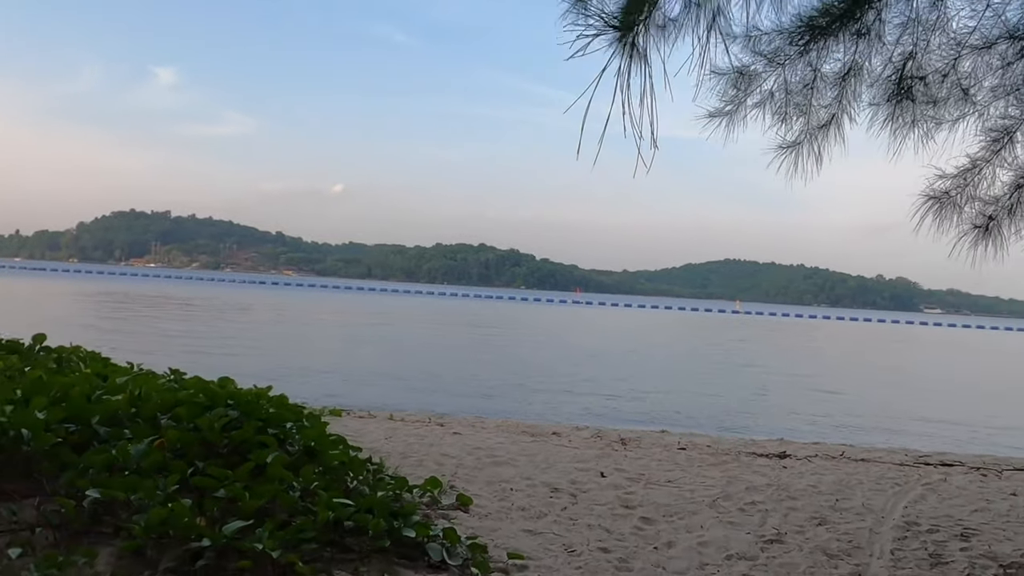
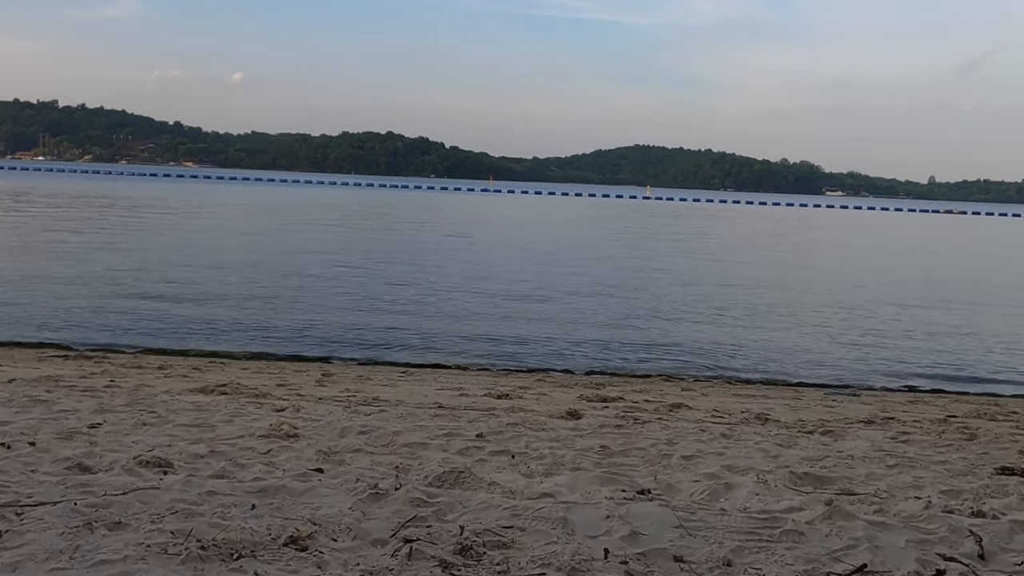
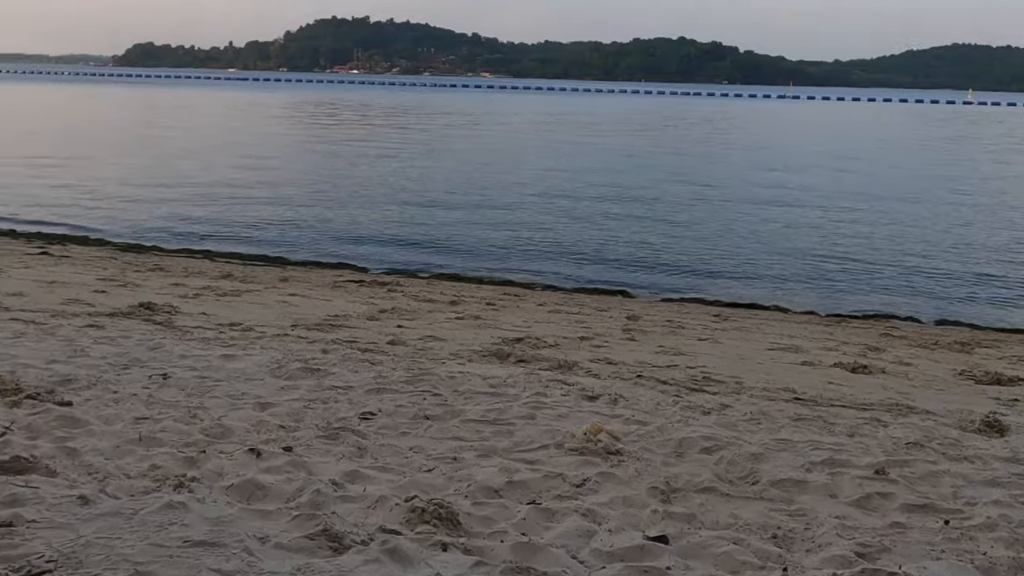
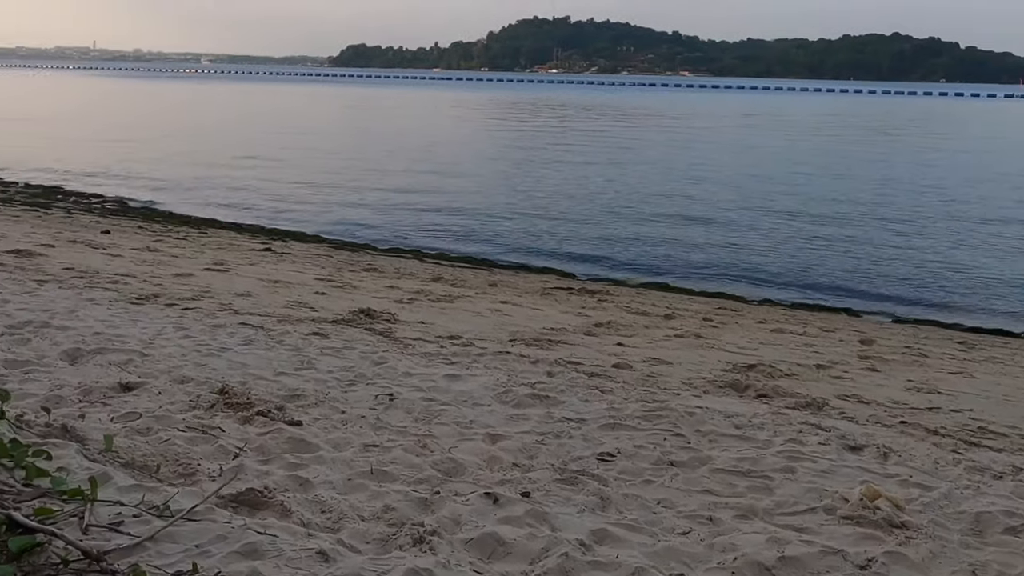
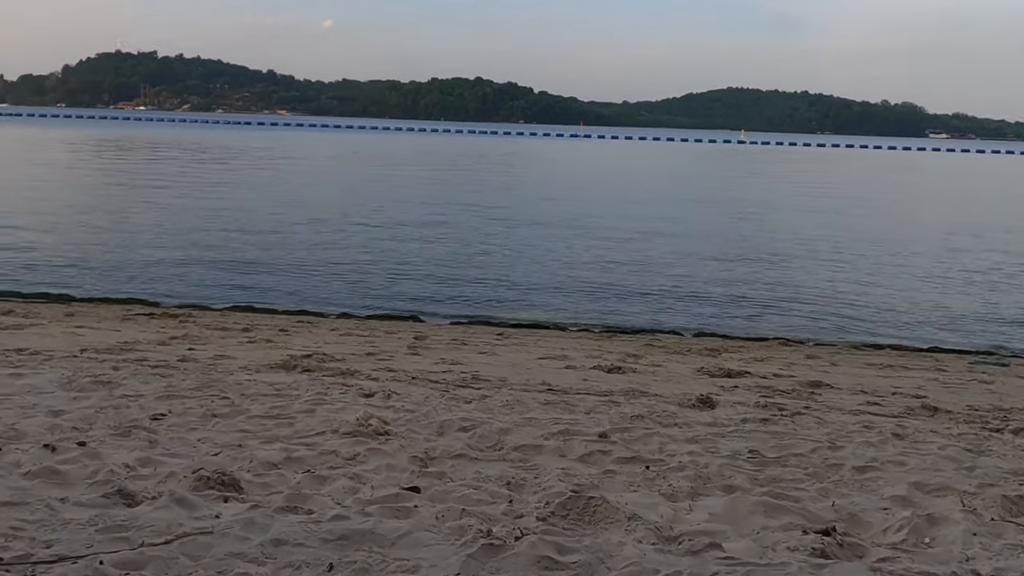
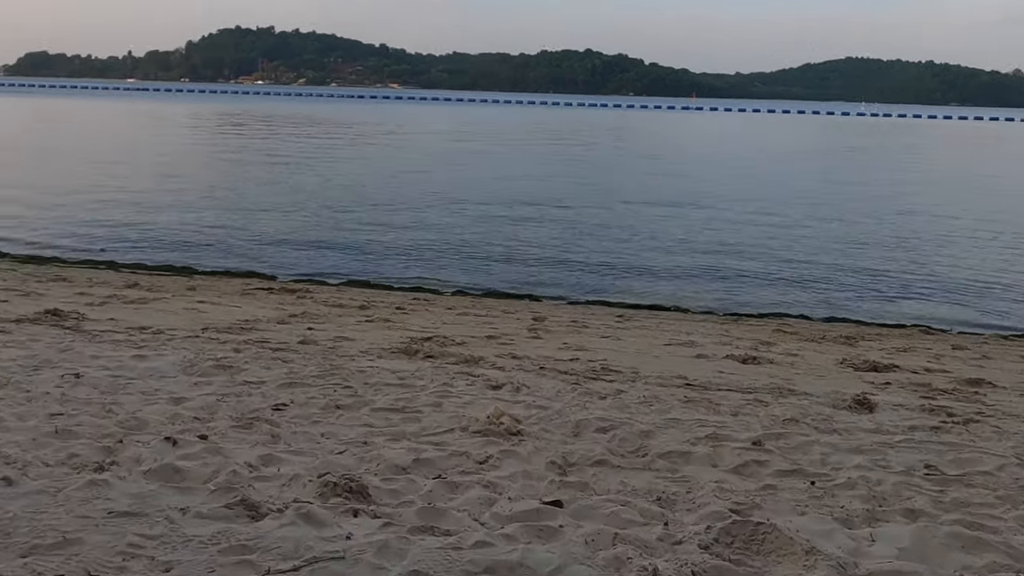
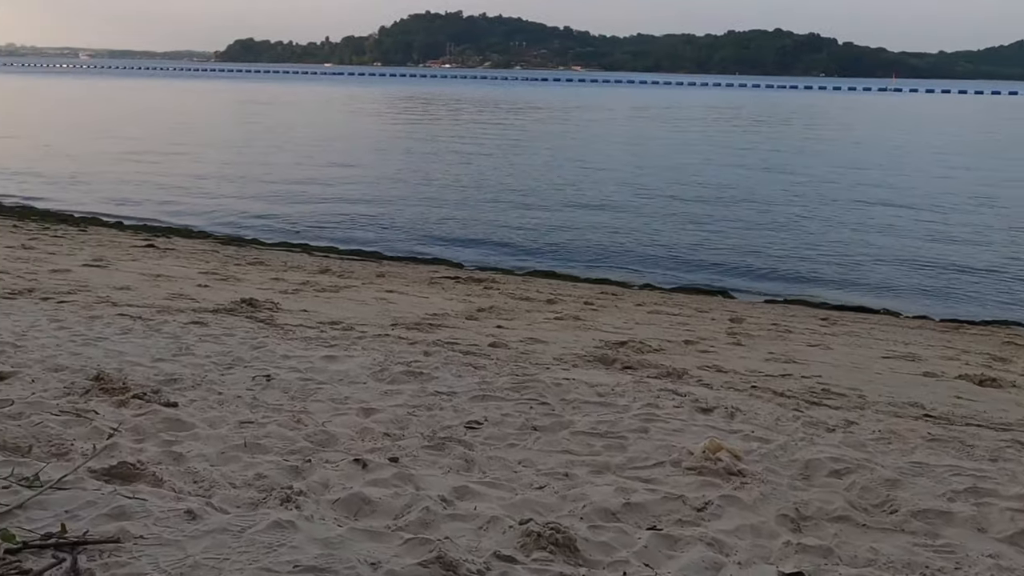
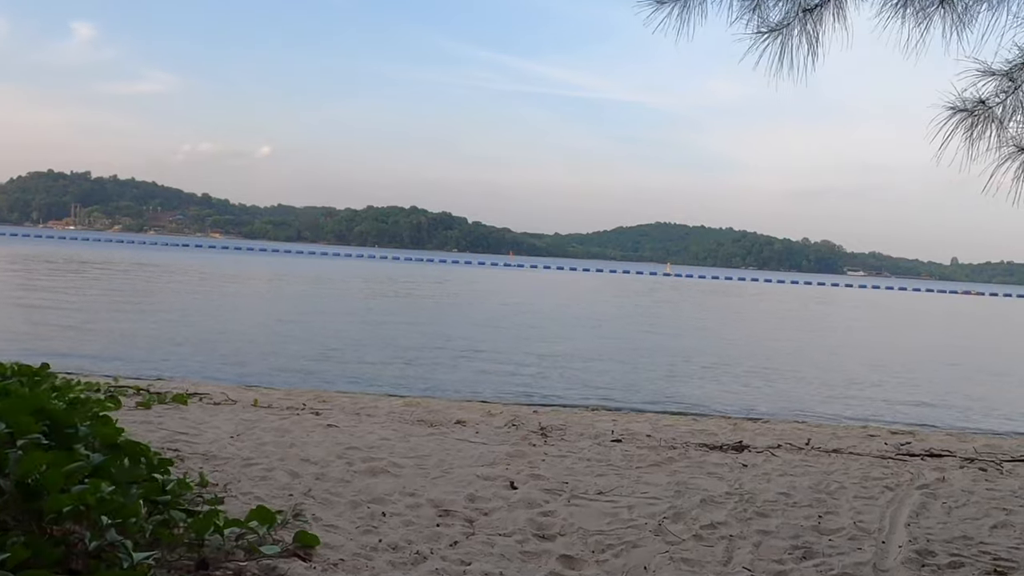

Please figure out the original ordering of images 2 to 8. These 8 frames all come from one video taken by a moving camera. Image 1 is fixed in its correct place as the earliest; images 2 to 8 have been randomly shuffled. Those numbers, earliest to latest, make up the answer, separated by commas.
8, 2, 5, 6, 3, 7, 4
